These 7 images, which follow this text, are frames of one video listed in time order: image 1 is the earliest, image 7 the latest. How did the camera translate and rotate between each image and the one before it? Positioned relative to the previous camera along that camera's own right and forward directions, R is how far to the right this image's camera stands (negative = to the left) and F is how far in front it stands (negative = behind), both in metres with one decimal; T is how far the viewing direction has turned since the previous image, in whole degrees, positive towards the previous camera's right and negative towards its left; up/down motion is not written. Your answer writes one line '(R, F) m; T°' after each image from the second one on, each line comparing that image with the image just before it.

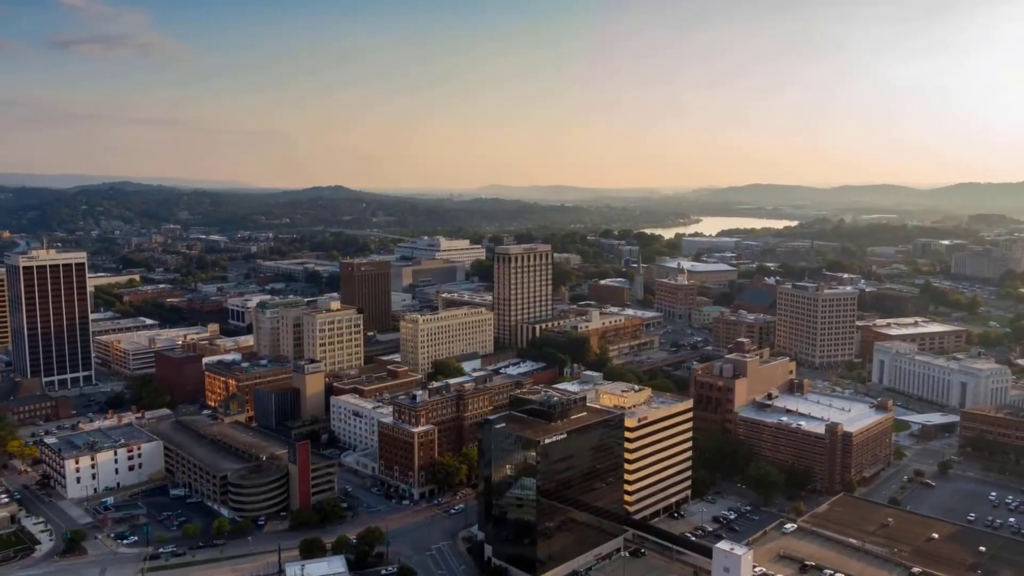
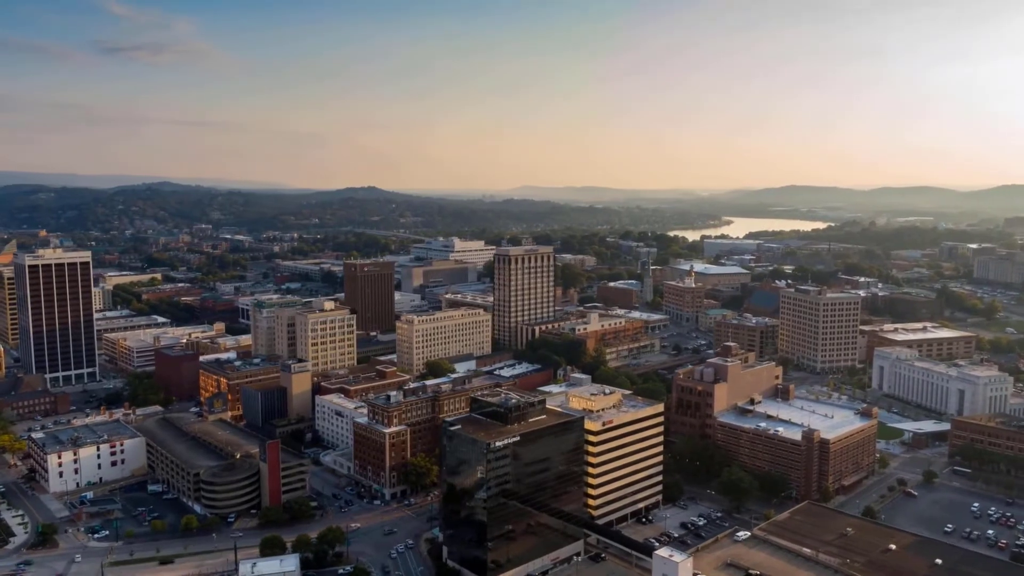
(+3.2, +0.1) m; -2°
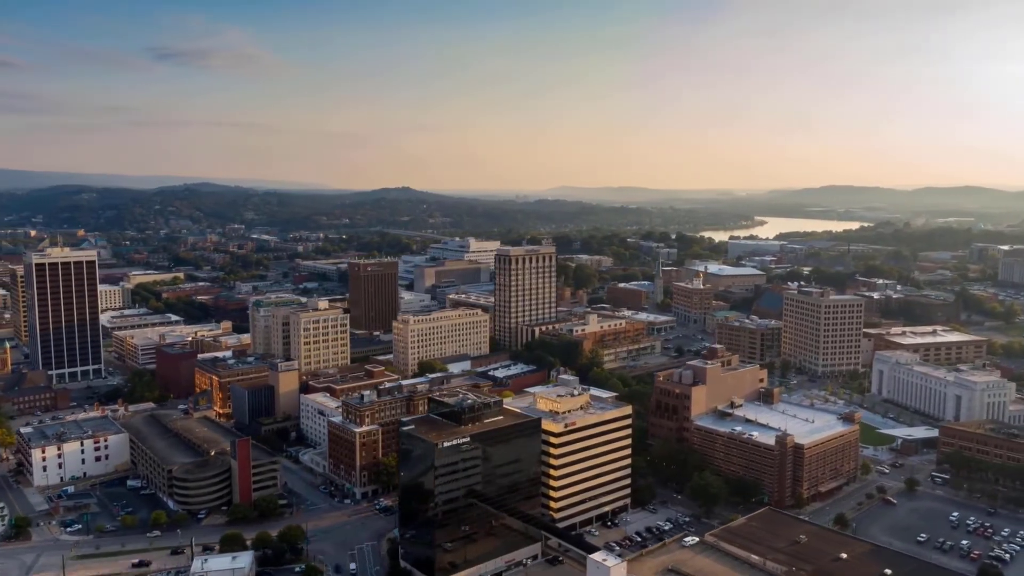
(+3.4, +0.2) m; -3°
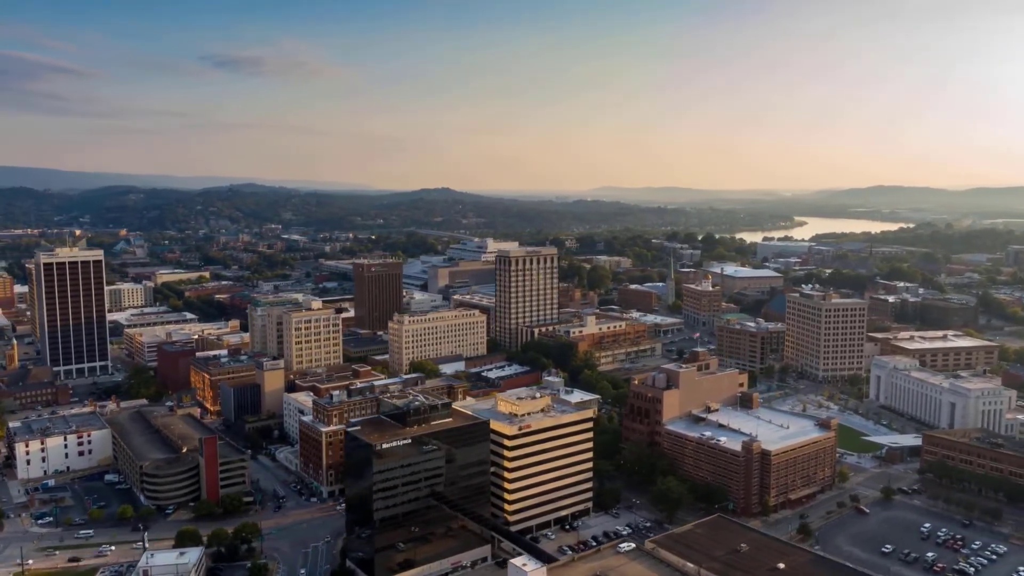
(+4.0, +0.2) m; -3°
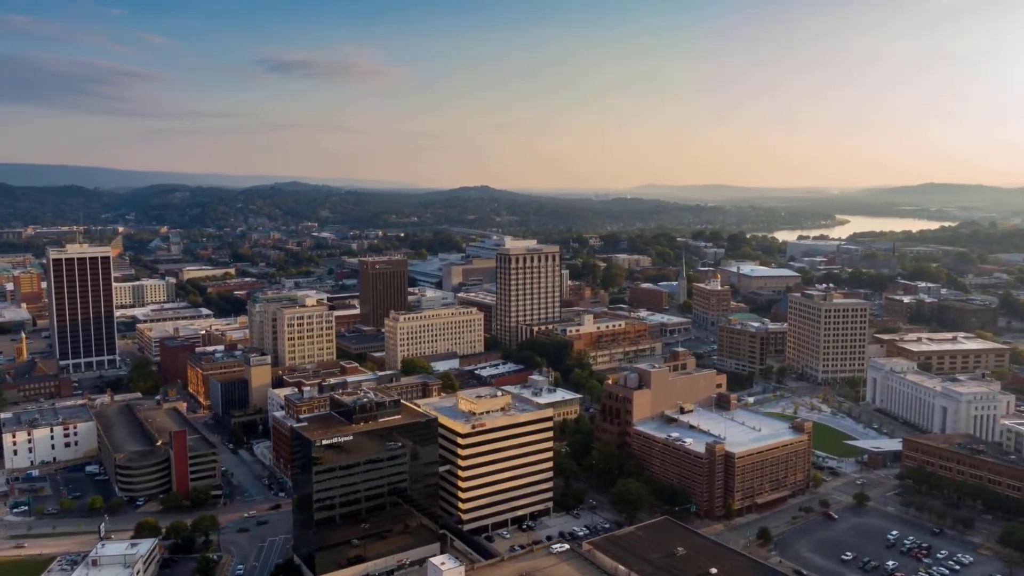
(+4.0, +0.2) m; -3°
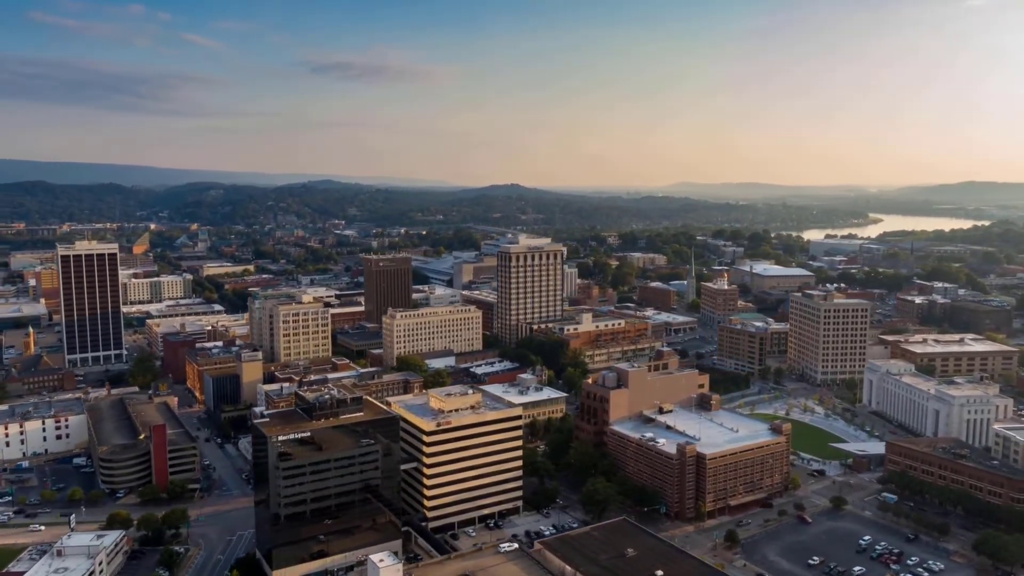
(+3.0, +0.2) m; -2°
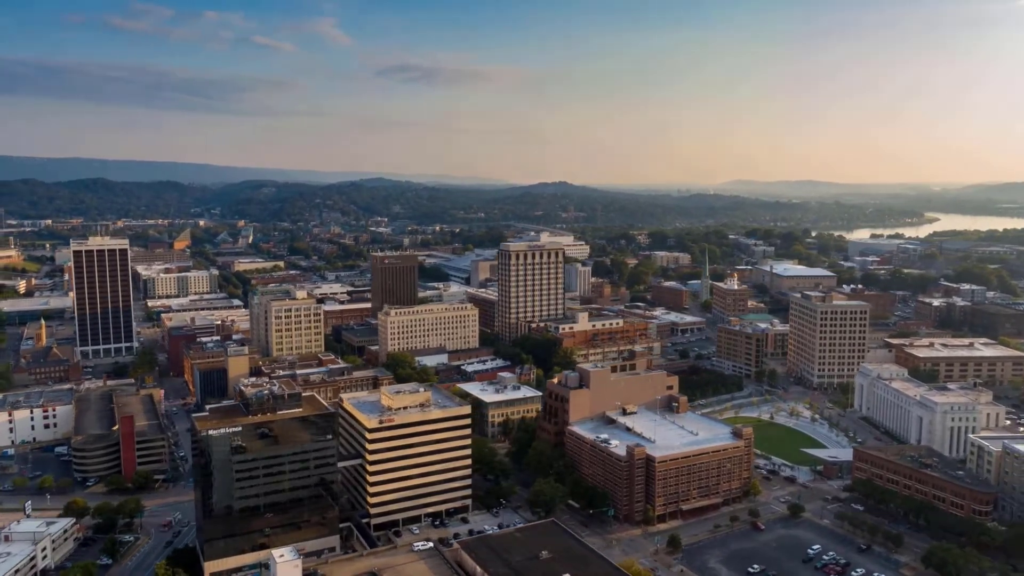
(+5.0, +0.3) m; -4°
